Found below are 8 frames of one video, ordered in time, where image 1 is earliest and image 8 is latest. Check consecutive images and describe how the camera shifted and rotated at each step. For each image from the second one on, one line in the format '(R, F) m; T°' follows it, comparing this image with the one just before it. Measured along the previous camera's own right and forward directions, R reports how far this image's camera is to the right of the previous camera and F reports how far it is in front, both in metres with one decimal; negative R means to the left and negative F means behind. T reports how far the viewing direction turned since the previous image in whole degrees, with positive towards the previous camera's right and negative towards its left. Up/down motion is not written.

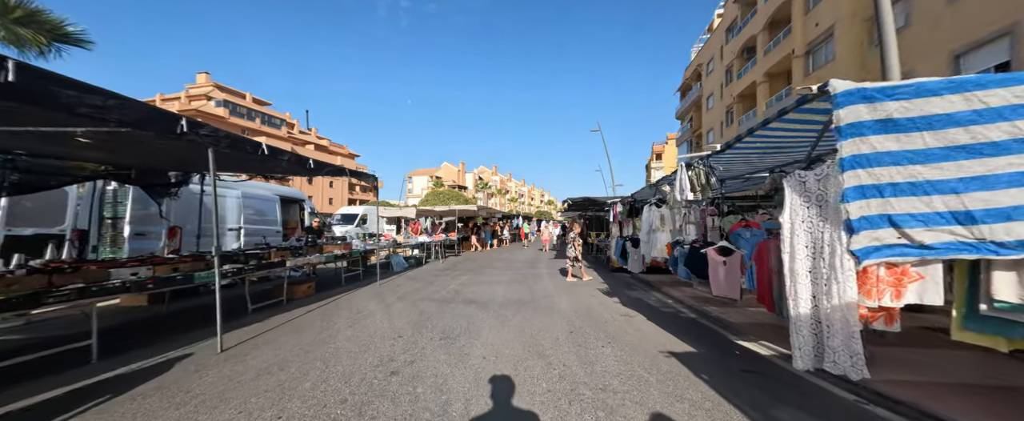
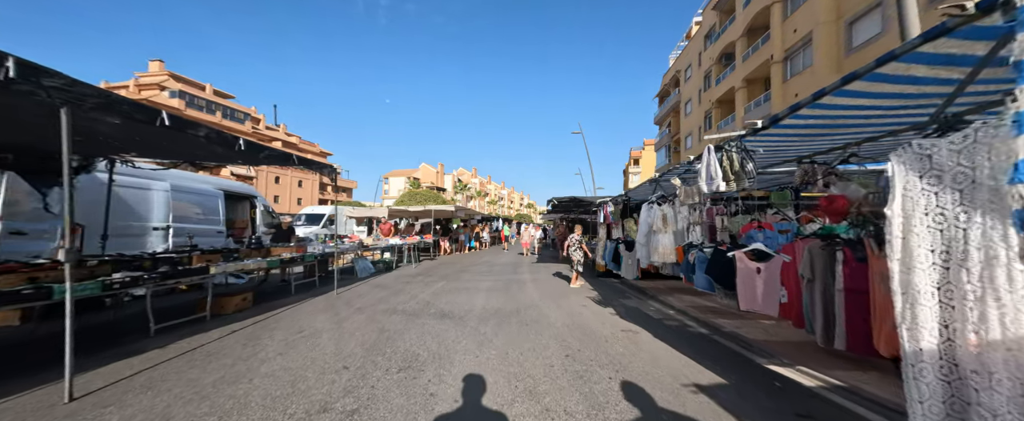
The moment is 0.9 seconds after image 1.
(0.0, +1.1) m; +4°
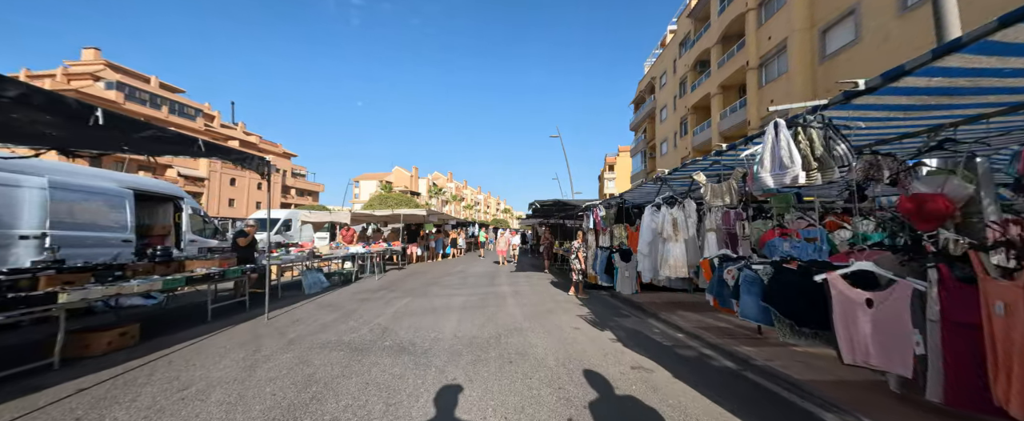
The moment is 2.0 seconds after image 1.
(0.0, +1.3) m; +4°
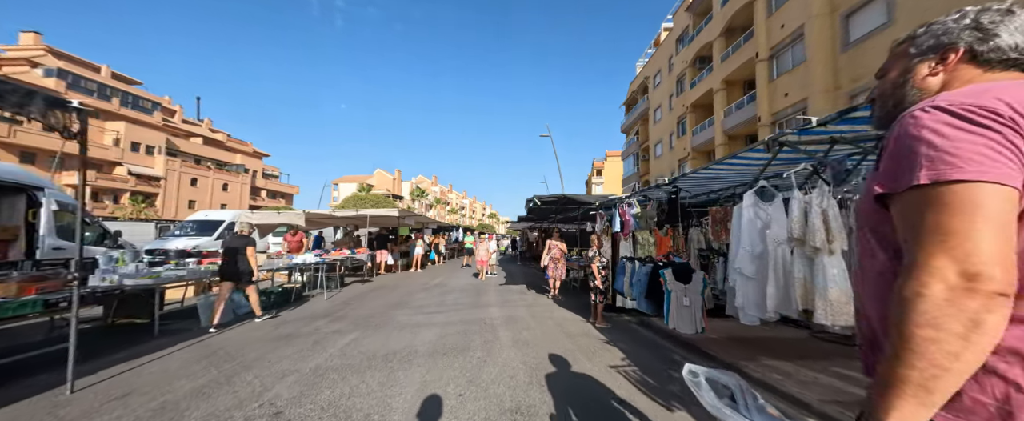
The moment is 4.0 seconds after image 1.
(-0.2, +2.6) m; +3°
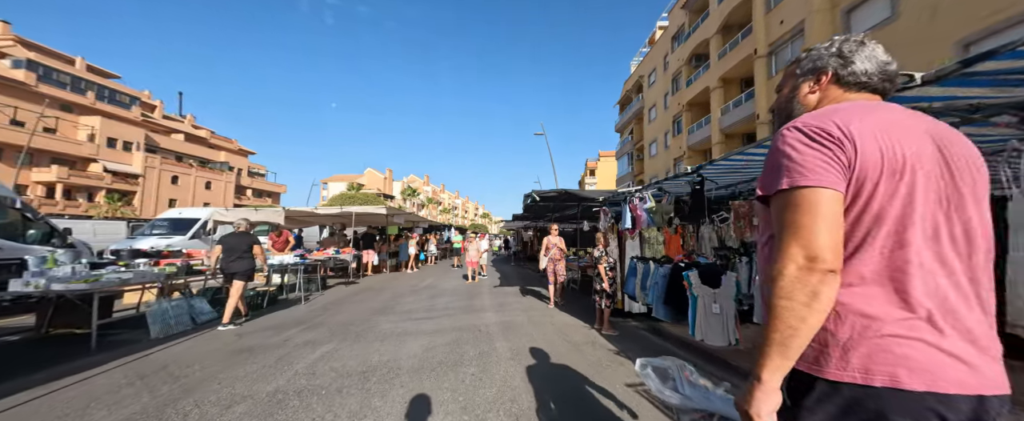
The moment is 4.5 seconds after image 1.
(-0.1, +0.7) m; +1°
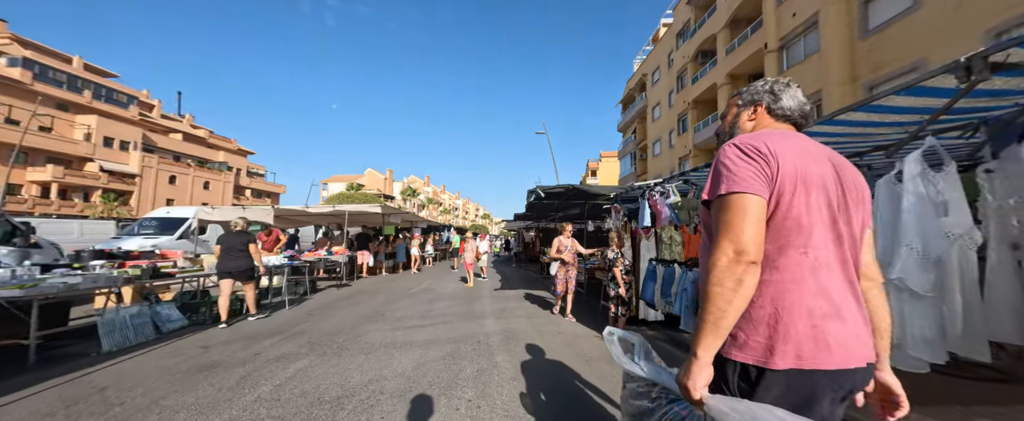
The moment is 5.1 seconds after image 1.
(0.0, +0.7) m; 0°
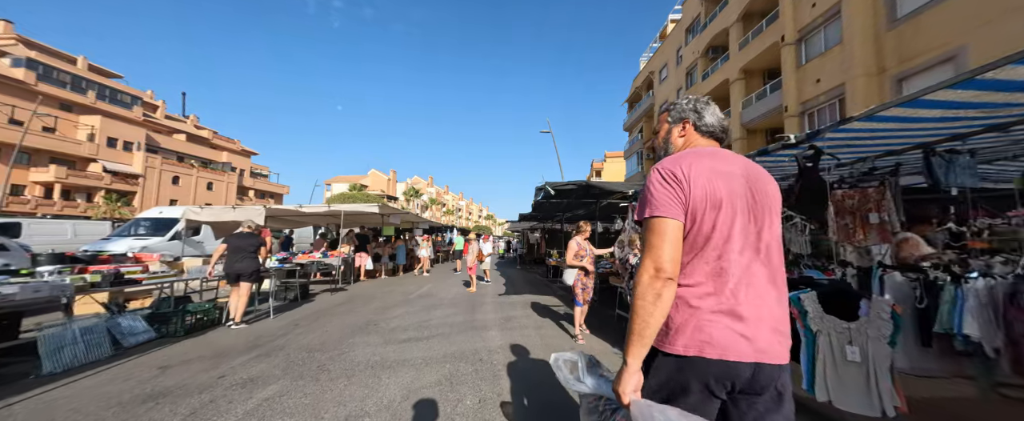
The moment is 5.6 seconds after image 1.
(-0.1, +0.7) m; -1°
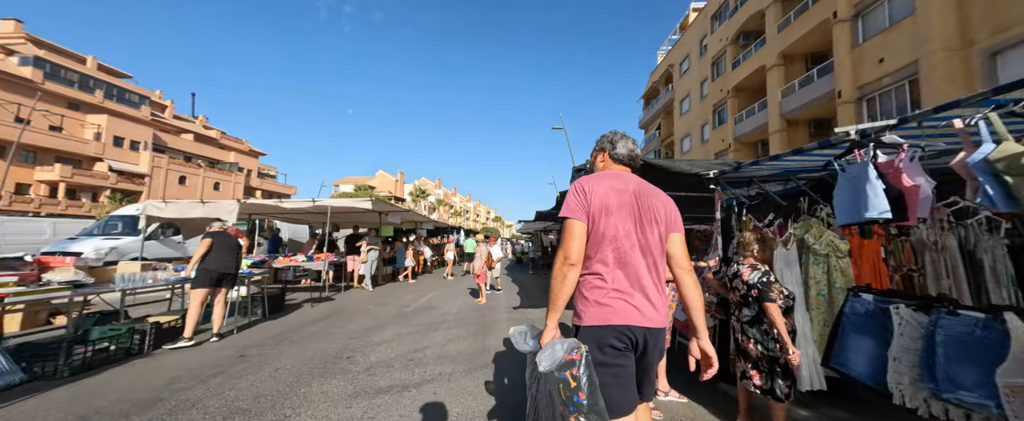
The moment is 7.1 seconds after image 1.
(-0.3, +1.9) m; -1°
